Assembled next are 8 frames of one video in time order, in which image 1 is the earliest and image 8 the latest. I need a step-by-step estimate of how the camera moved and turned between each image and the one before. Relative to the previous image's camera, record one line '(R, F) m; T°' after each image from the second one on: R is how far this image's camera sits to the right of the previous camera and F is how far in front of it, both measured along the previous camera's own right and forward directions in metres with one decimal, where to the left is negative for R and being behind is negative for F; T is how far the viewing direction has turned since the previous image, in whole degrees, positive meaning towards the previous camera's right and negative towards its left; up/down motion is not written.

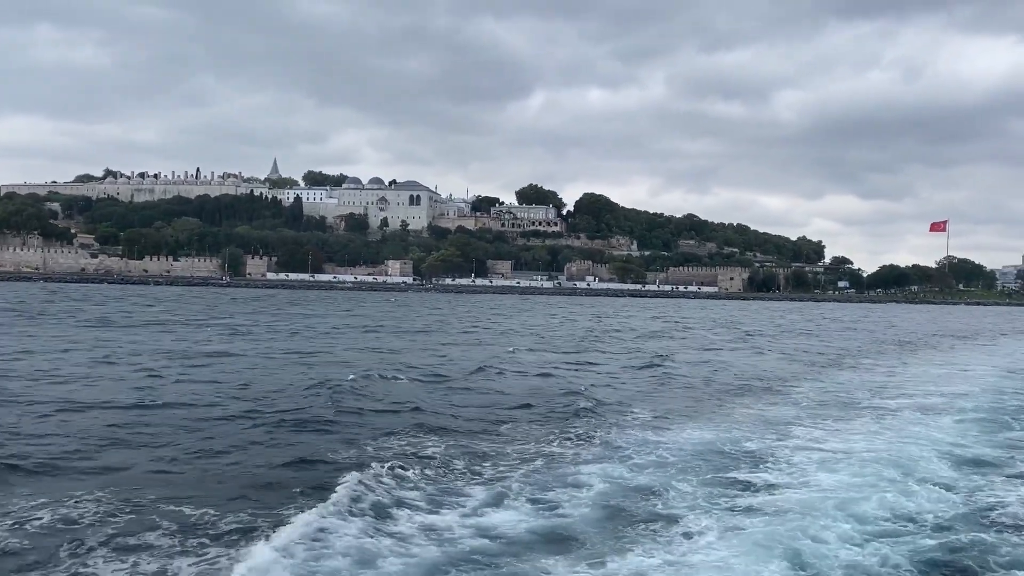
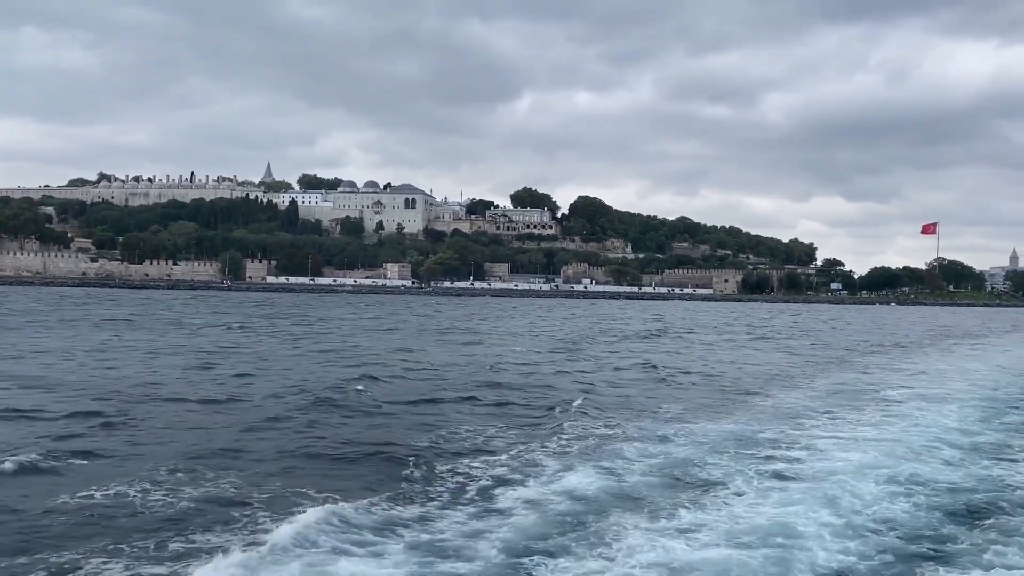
(-0.5, -0.7) m; +1°
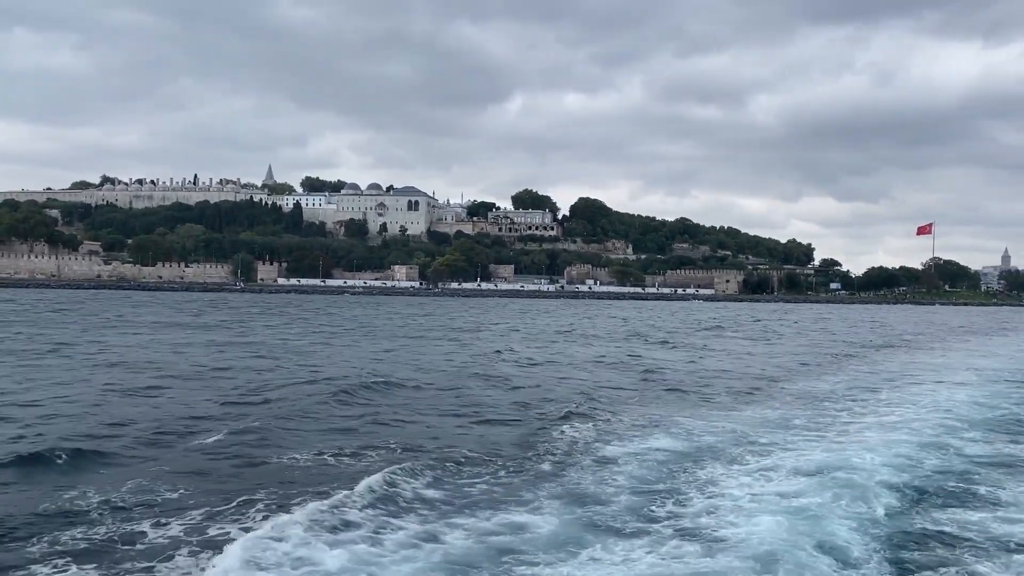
(-0.8, -1.2) m; 0°
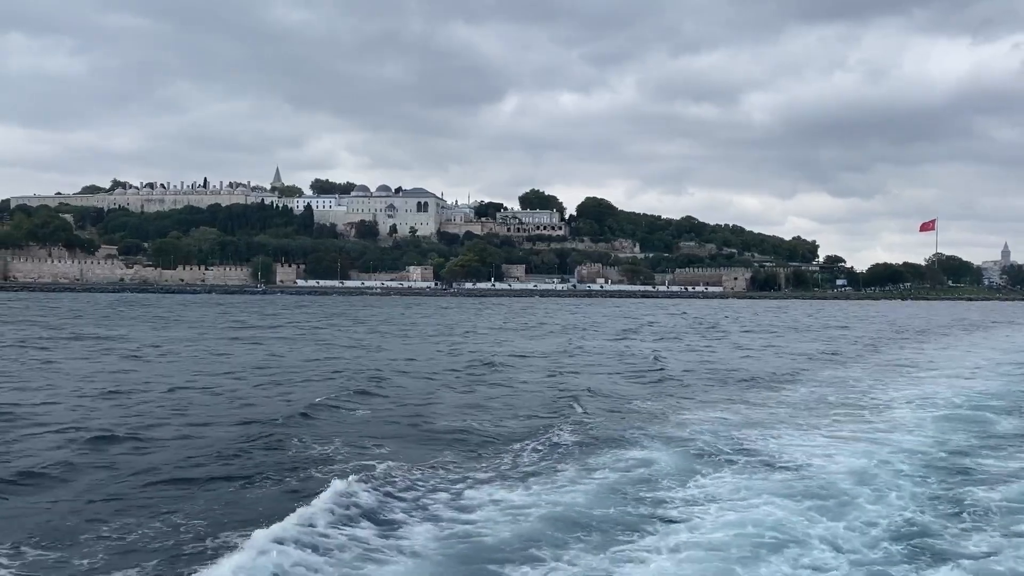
(-0.9, -1.4) m; 0°
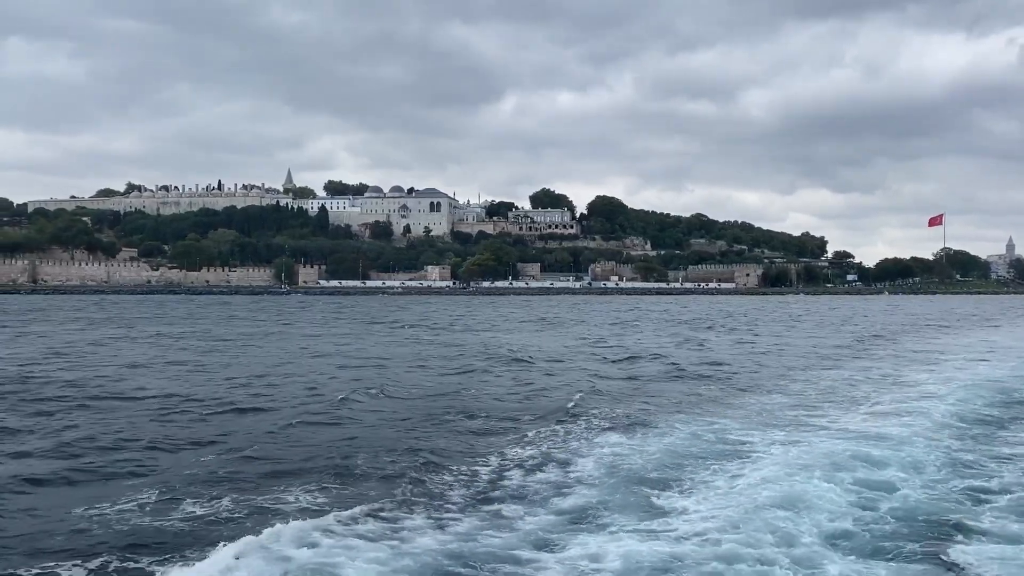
(-0.9, -1.3) m; 0°
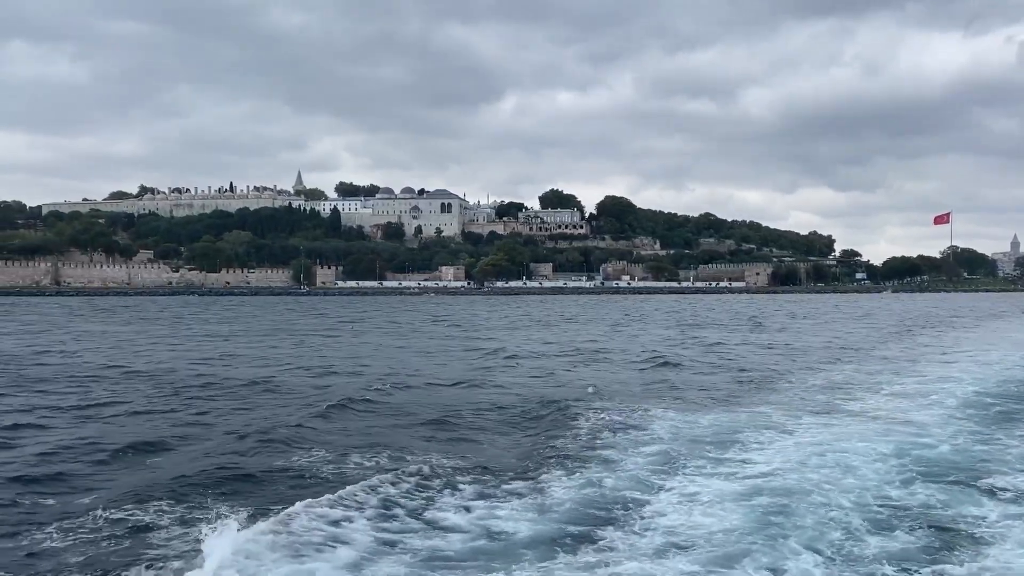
(-0.7, -1.1) m; 0°
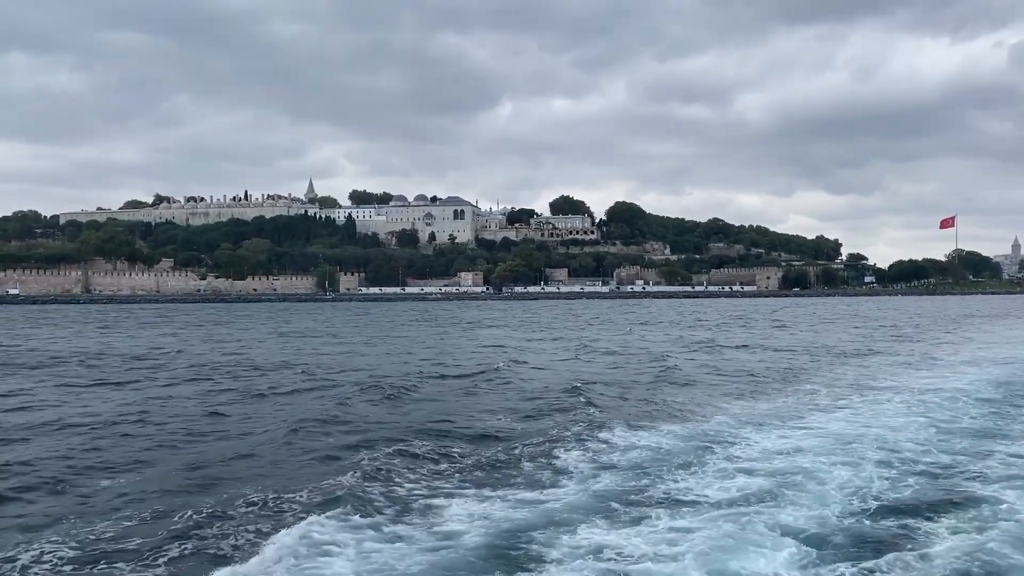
(-1.2, -1.8) m; 0°
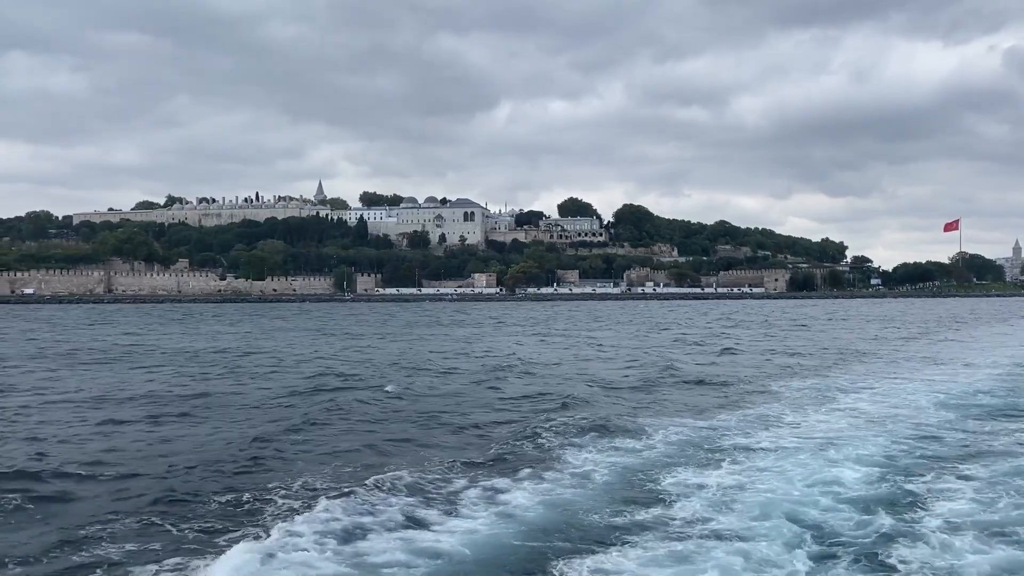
(-1.0, -1.4) m; 0°
